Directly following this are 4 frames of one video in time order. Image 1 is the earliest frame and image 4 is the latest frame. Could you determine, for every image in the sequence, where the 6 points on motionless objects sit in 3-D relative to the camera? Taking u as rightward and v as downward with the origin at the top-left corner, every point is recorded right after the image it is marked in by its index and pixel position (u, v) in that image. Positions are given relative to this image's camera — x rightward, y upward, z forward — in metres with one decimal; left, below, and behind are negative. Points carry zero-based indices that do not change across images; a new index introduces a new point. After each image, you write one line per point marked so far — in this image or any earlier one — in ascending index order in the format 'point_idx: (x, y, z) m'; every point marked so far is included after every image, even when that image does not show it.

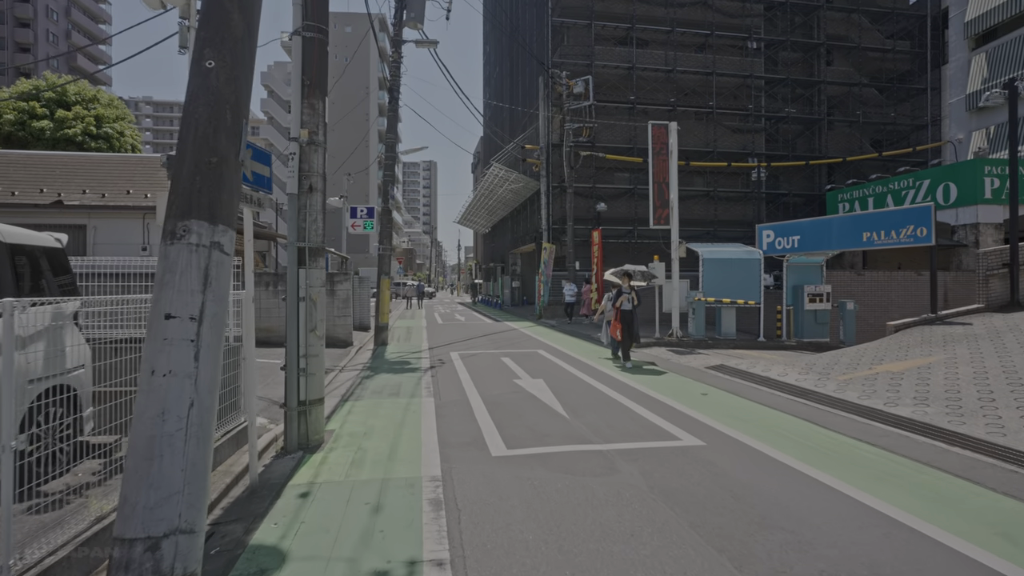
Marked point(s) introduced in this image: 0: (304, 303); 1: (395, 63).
0: (-2.0, -0.1, +5.8) m
1: (-3.1, +6.0, +15.6) m
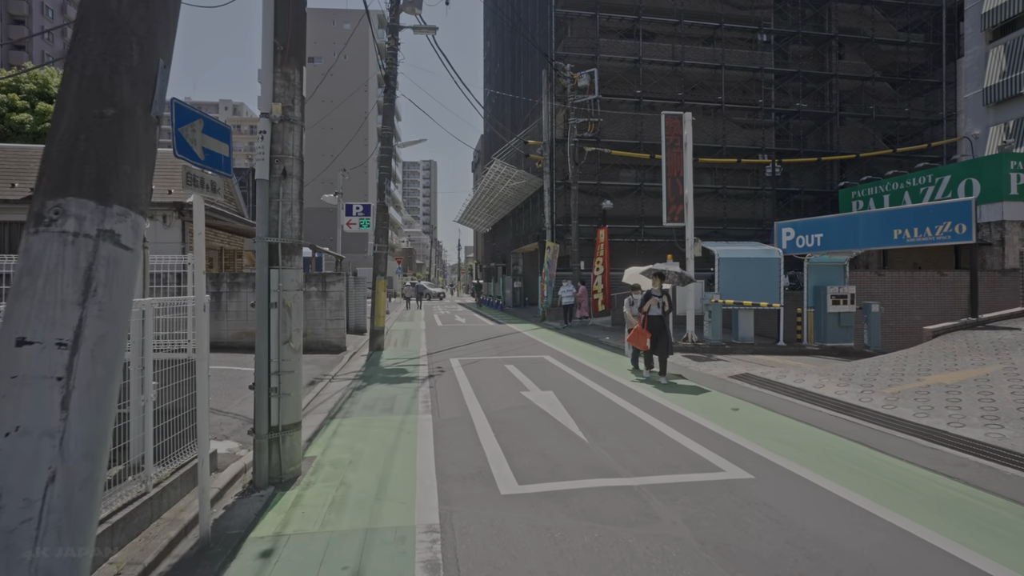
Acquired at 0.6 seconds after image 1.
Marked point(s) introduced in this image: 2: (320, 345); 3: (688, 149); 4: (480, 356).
0: (-1.9, -0.2, +4.9) m
1: (-3.0, +5.9, +14.7) m
2: (-4.5, -1.3, +13.7) m
3: (+4.1, +3.2, +13.7) m
4: (-0.7, -1.5, +13.1) m
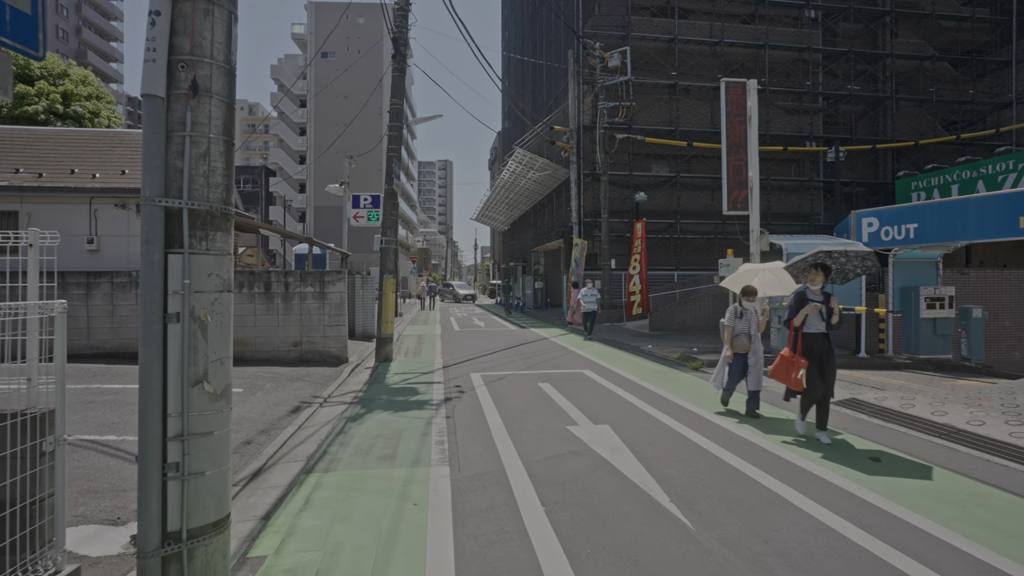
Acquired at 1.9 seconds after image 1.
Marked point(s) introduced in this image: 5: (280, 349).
0: (-1.6, -0.2, +2.8) m
1: (-2.4, +5.9, +12.7) m
2: (-3.9, -1.3, +11.7) m
3: (+4.7, +3.2, +11.4) m
4: (-0.1, -1.5, +11.0) m
5: (-4.5, -1.2, +11.6) m
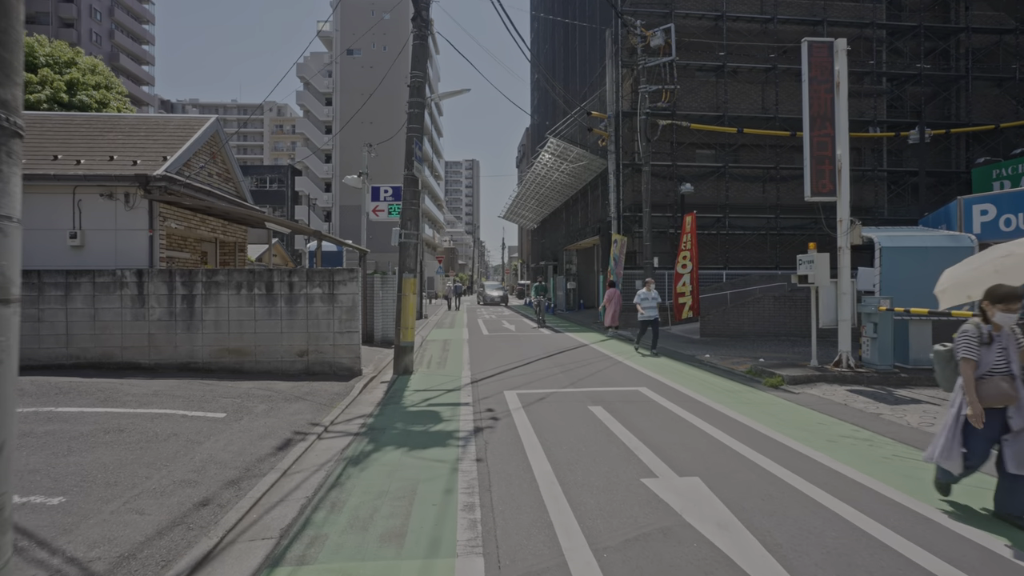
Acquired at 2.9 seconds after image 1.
0: (-1.3, -0.2, +1.1) m
1: (-1.6, +5.9, +11.0) m
2: (-3.2, -1.4, +10.1) m
3: (+5.3, +3.2, +9.4) m
4: (+0.5, -1.5, +9.2) m
5: (-3.9, -1.2, +10.0) m
